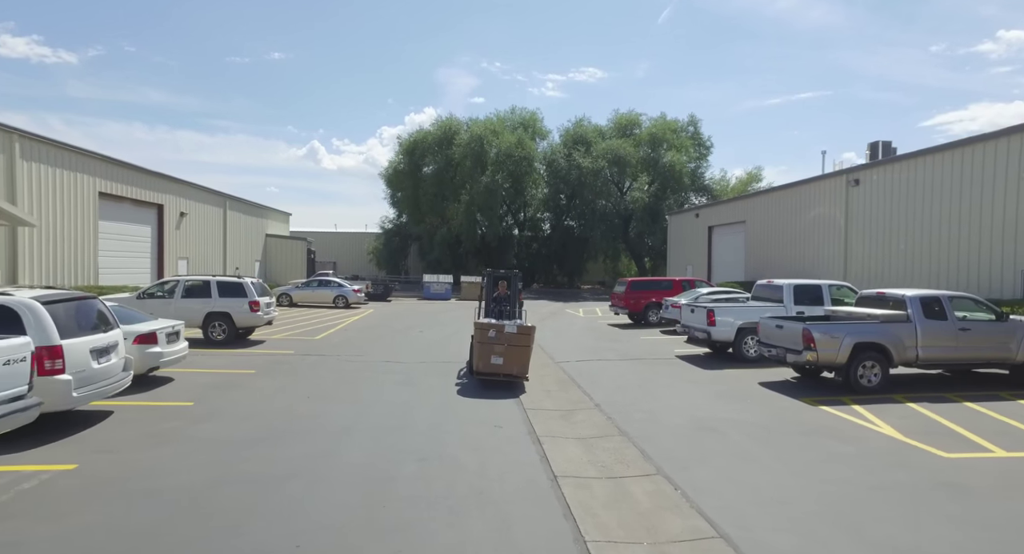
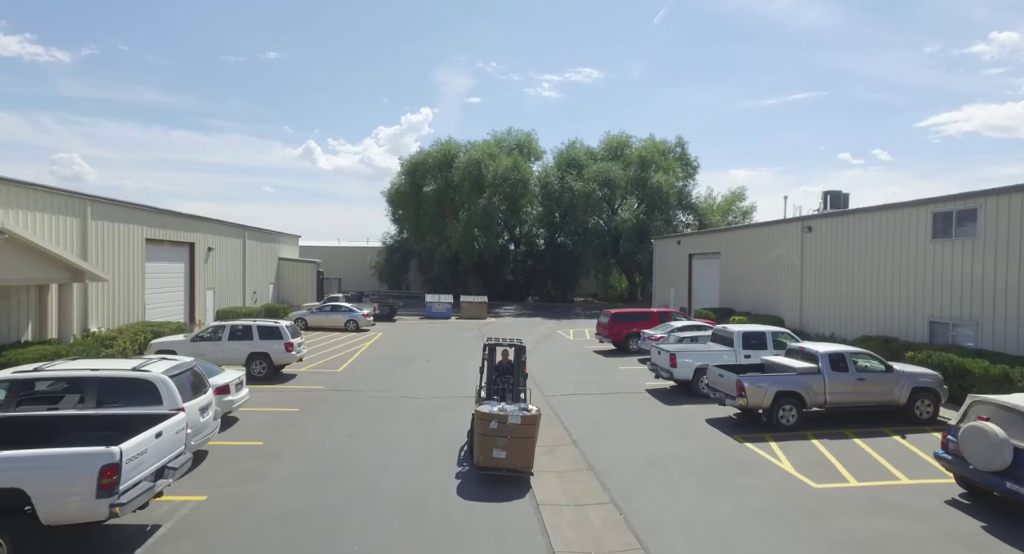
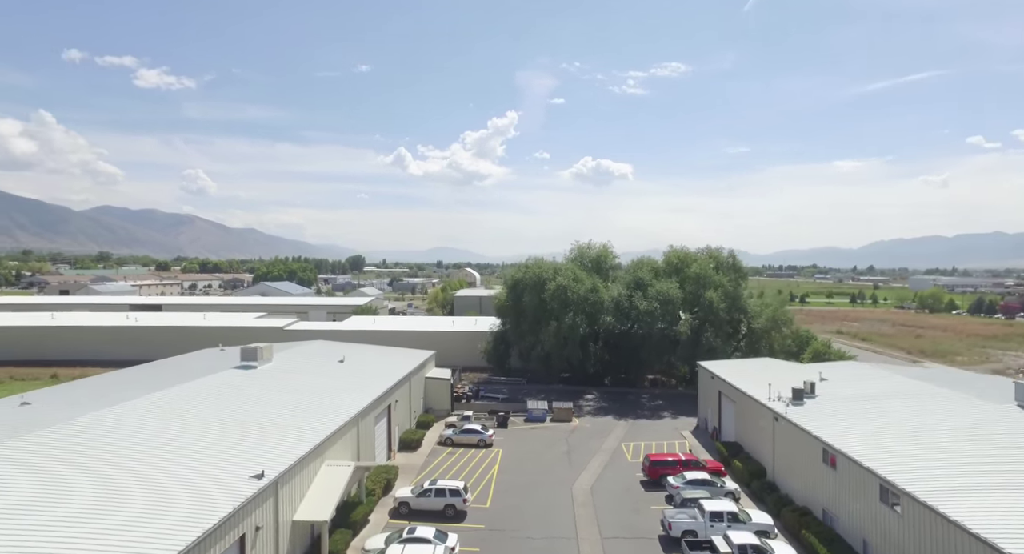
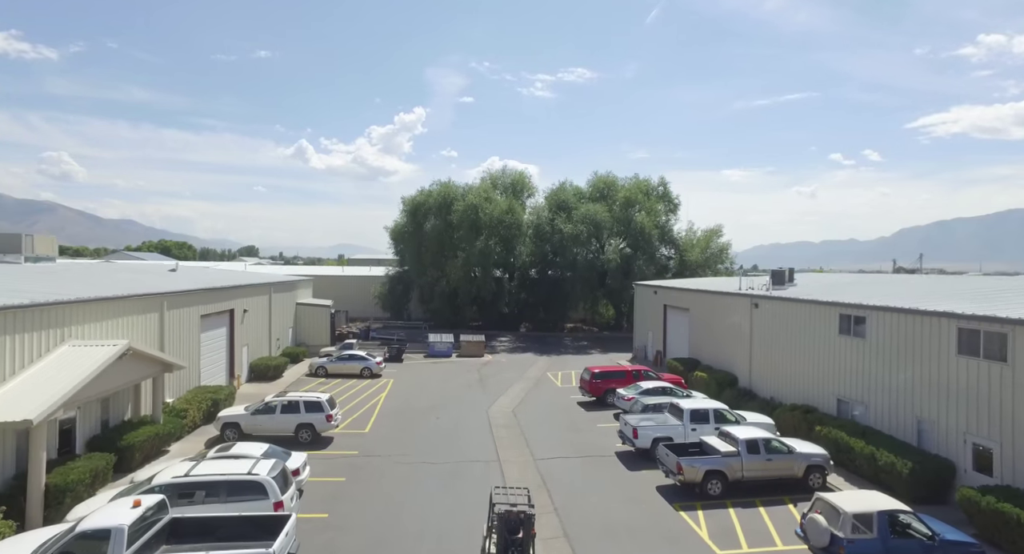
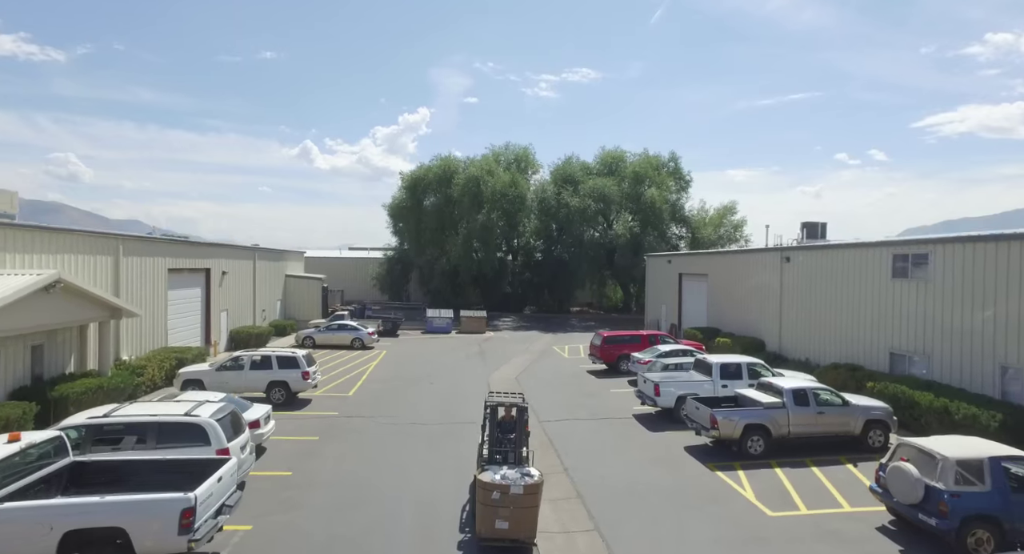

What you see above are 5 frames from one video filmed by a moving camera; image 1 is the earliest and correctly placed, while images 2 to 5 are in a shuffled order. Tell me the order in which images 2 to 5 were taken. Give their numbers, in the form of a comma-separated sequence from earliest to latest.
2, 5, 4, 3
